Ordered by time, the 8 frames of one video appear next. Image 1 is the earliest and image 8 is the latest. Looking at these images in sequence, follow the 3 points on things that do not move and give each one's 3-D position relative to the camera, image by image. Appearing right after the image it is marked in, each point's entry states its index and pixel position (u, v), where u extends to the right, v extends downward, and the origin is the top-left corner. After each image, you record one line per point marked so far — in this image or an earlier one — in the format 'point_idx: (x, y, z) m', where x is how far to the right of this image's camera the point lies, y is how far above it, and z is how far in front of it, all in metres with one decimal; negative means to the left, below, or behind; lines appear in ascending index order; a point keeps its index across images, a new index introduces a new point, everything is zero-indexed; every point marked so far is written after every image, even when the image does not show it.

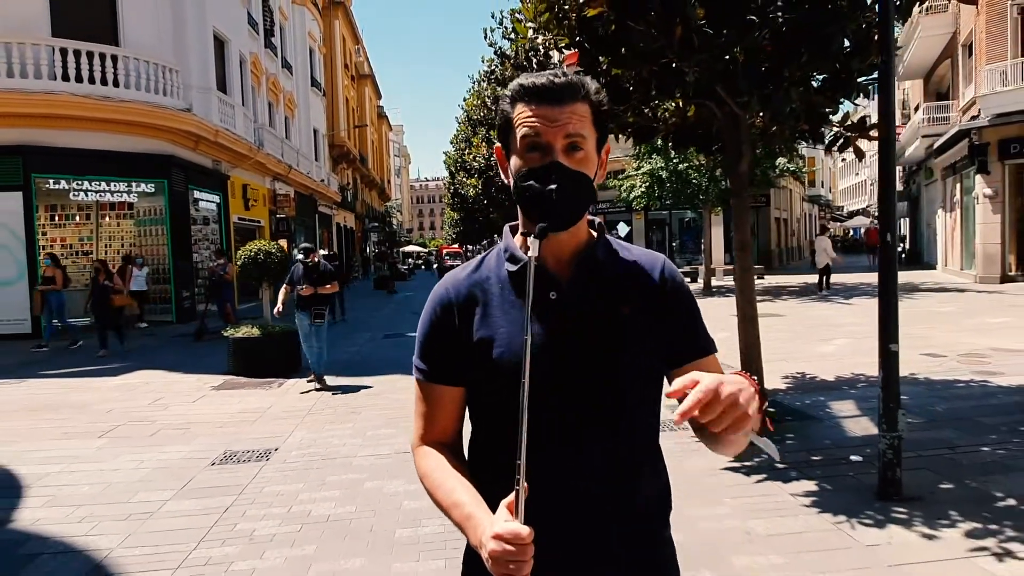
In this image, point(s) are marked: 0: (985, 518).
0: (+2.9, -1.4, +4.1) m
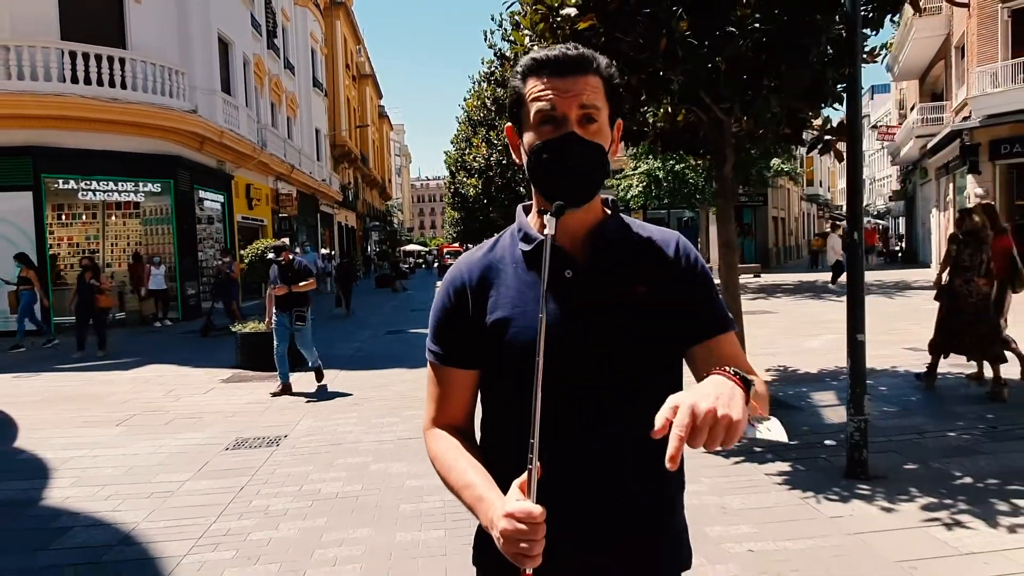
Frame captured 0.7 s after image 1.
0: (+2.8, -1.4, +4.4) m
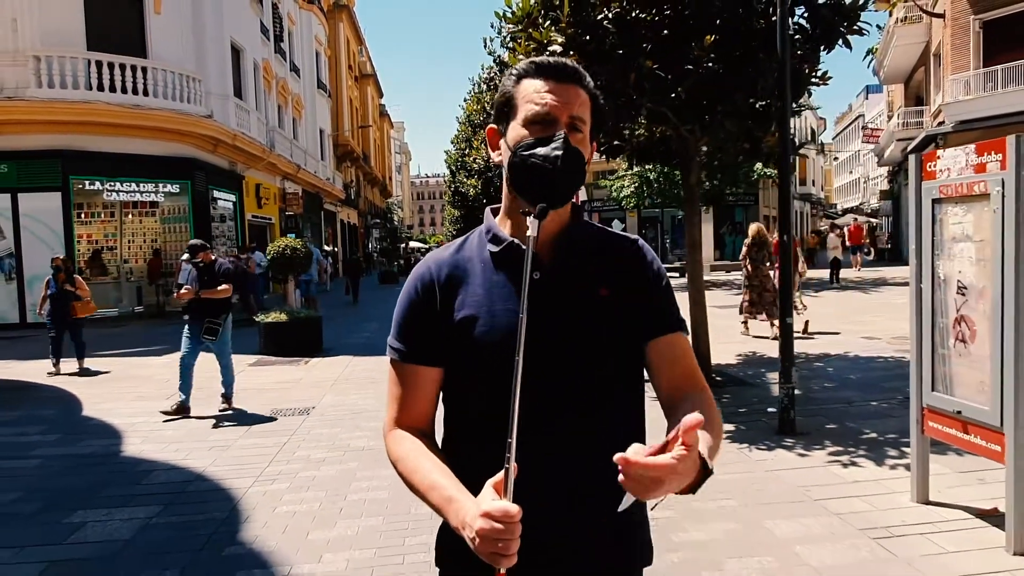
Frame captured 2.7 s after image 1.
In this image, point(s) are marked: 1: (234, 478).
0: (+2.8, -1.3, +5.5) m
1: (-2.2, -1.5, +5.3) m
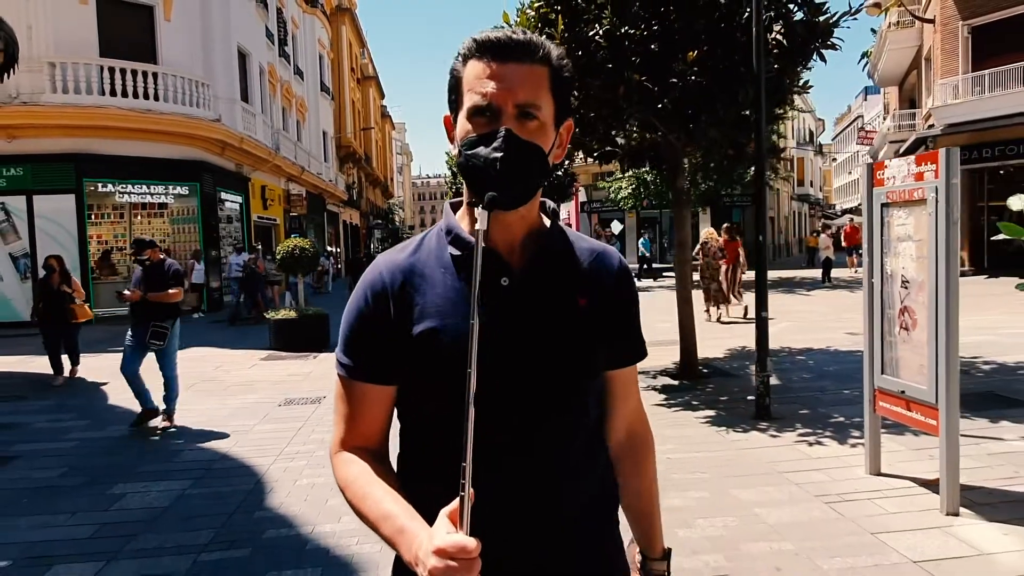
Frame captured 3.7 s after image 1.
0: (+2.8, -1.3, +6.0) m
1: (-2.2, -1.5, +5.8) m
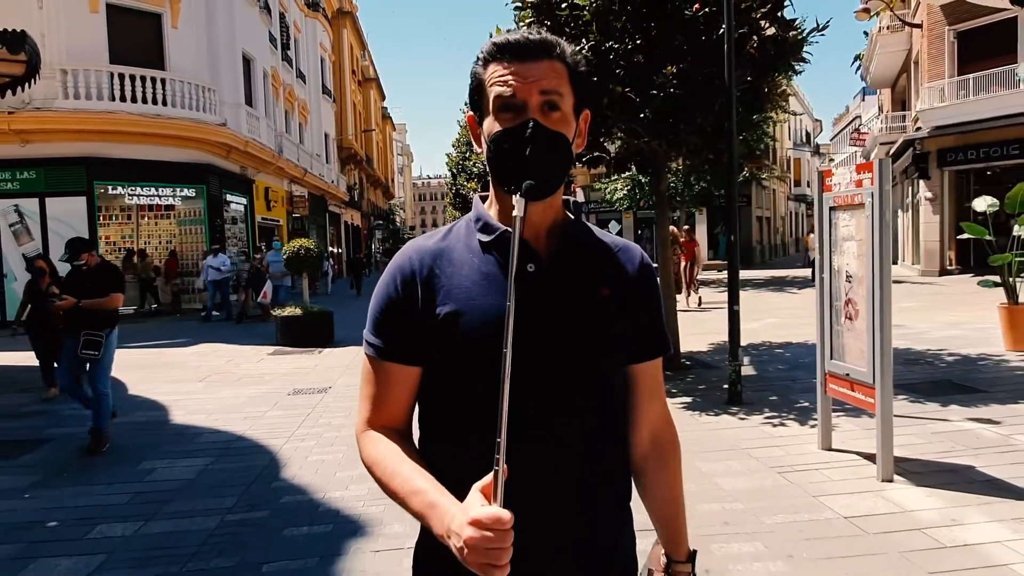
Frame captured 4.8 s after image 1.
0: (+2.7, -1.2, +6.6) m
1: (-2.3, -1.4, +6.4) m
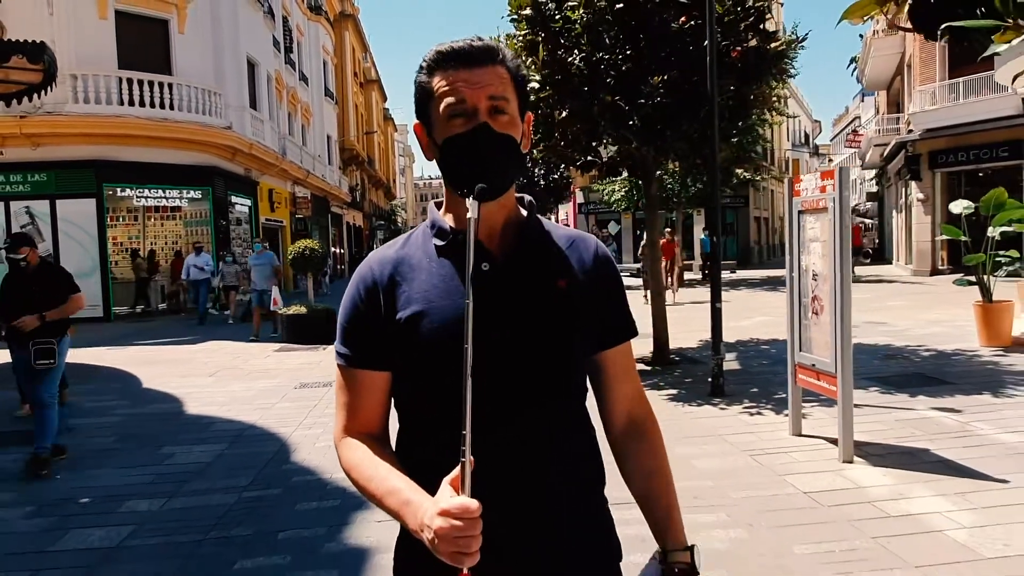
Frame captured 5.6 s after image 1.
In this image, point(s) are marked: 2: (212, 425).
0: (+2.6, -1.2, +7.0) m
1: (-2.4, -1.4, +6.8) m
2: (-3.1, -1.4, +7.0) m
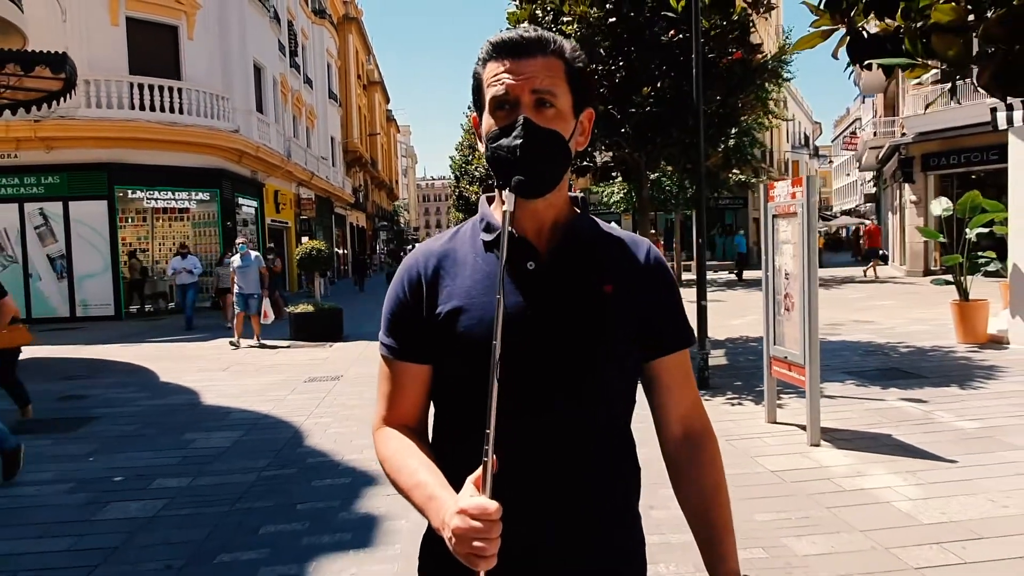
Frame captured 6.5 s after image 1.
0: (+2.6, -1.2, +7.5) m
1: (-2.4, -1.4, +7.3) m
2: (-3.2, -1.4, +7.4) m
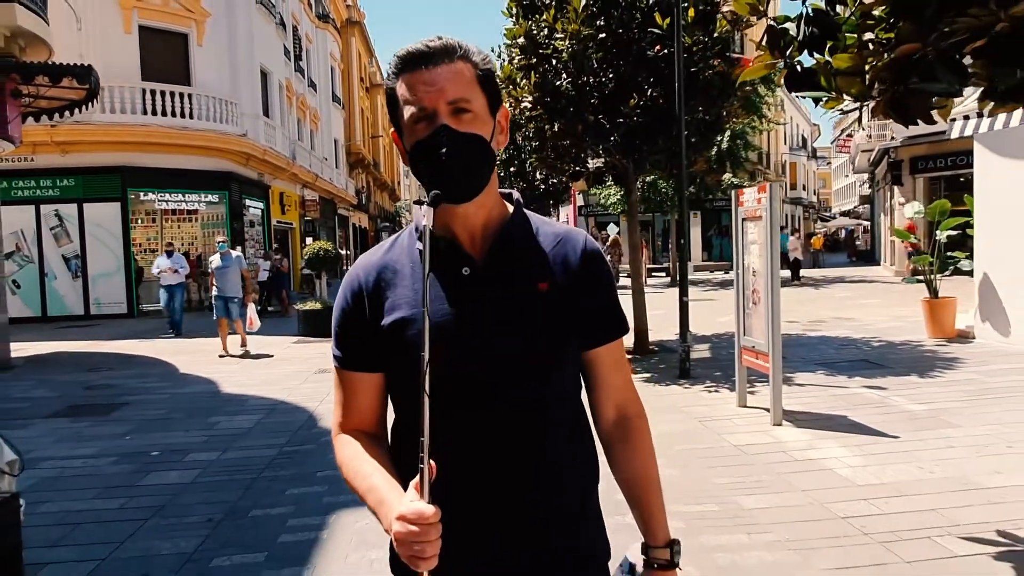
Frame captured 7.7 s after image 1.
0: (+2.5, -1.1, +8.1) m
1: (-2.5, -1.4, +7.9) m
2: (-3.2, -1.4, +8.1) m
